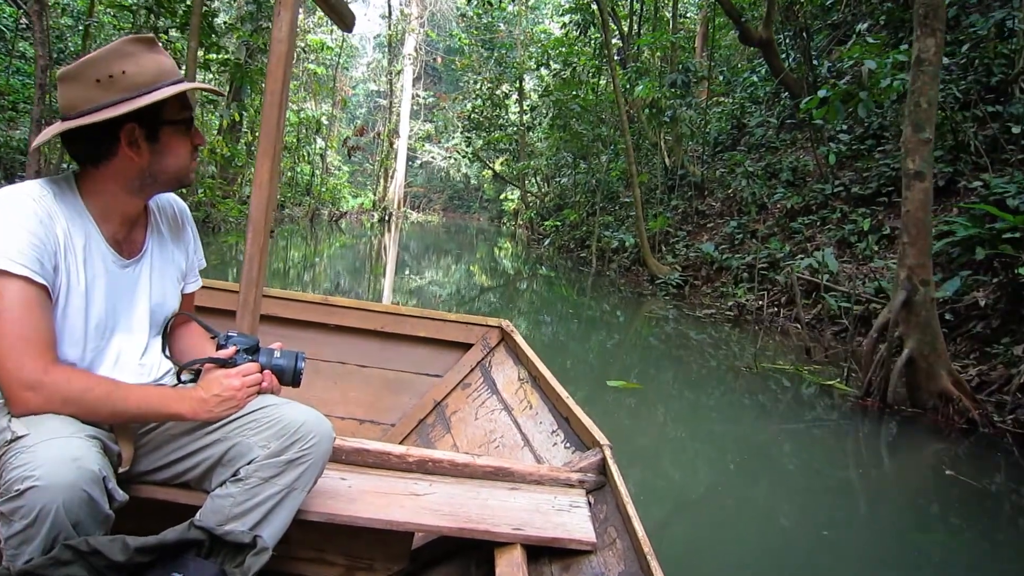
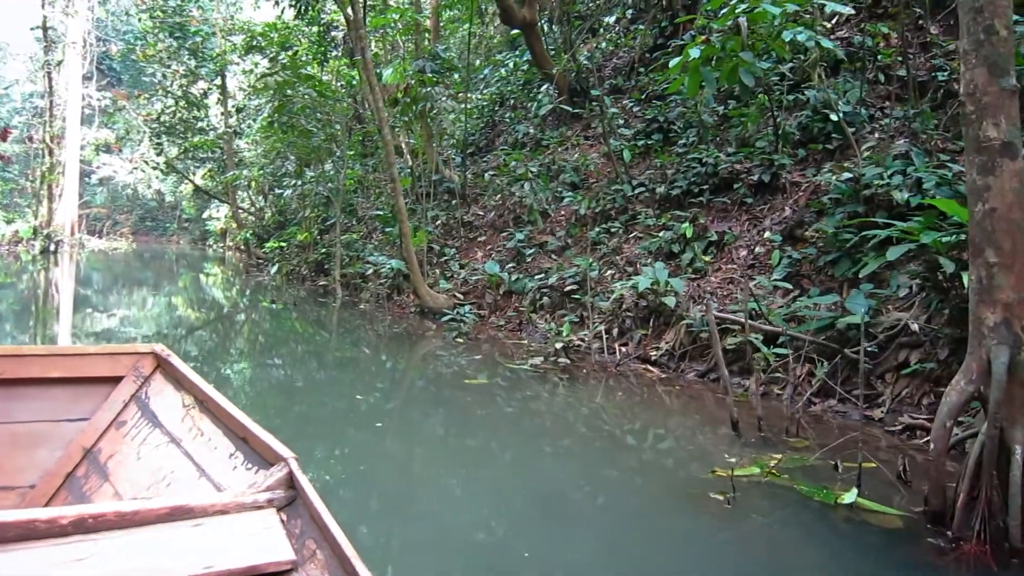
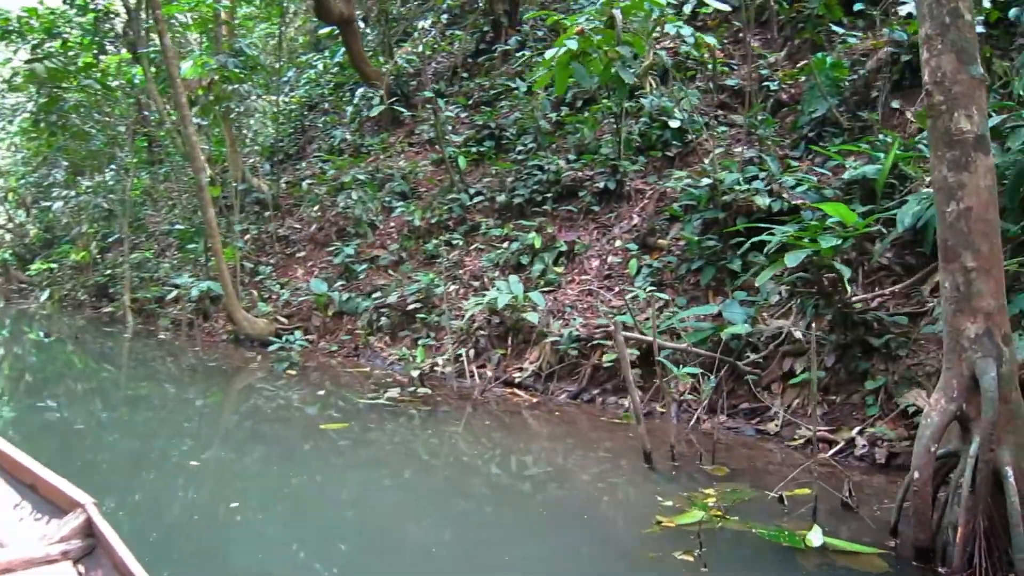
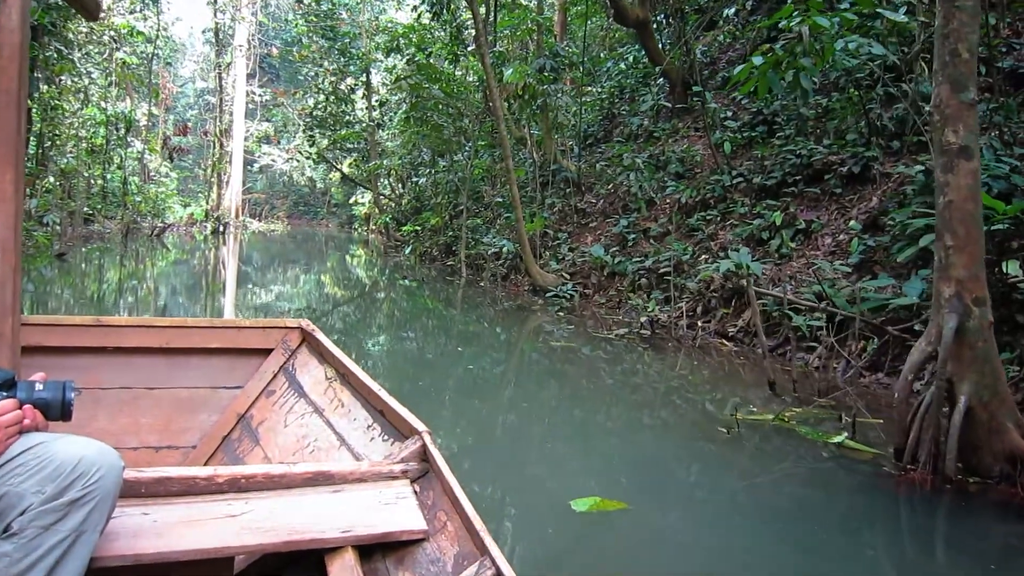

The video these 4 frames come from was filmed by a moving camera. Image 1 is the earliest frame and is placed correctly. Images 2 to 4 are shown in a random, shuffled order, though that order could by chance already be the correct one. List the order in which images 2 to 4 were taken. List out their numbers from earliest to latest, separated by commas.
4, 2, 3
